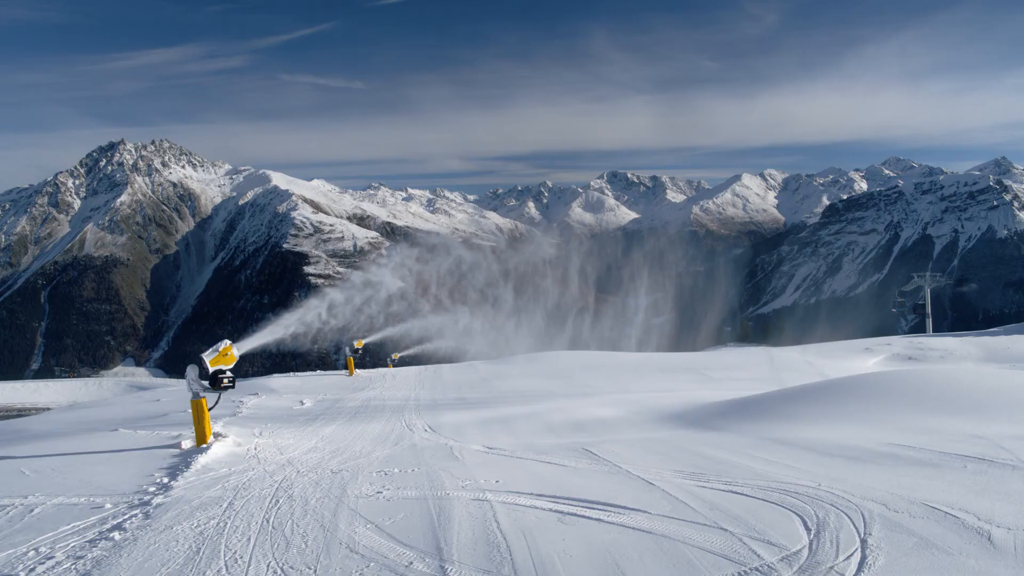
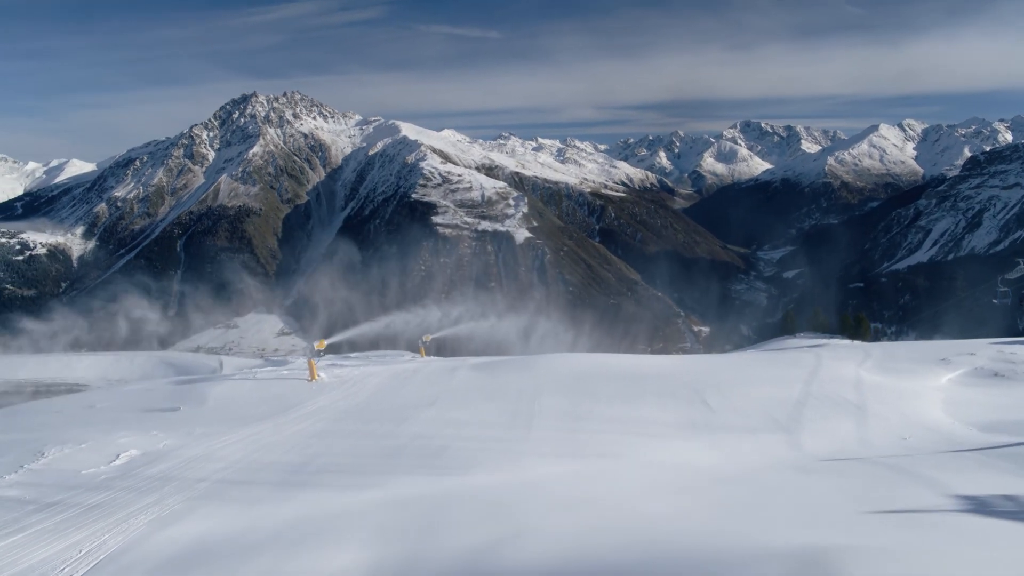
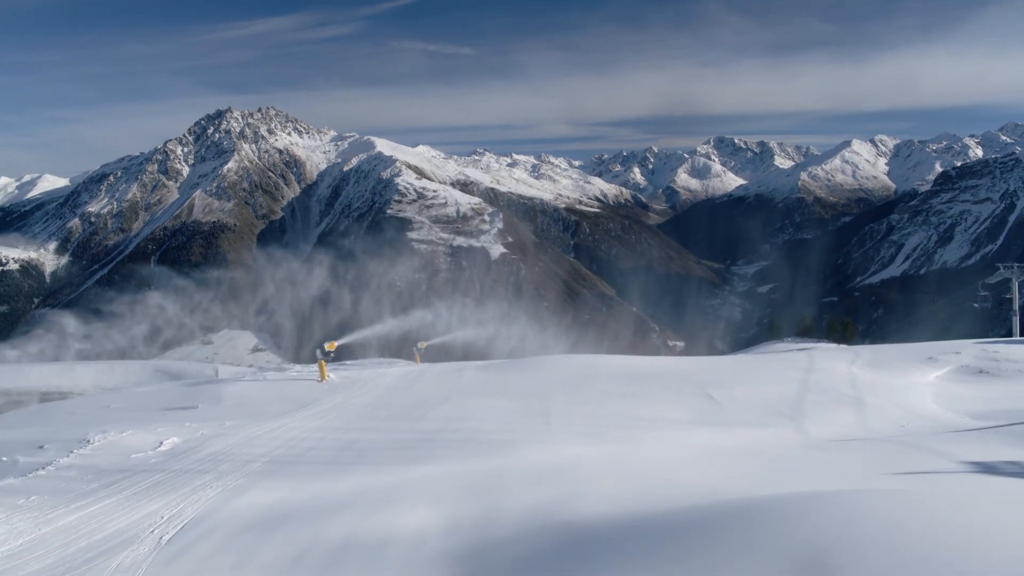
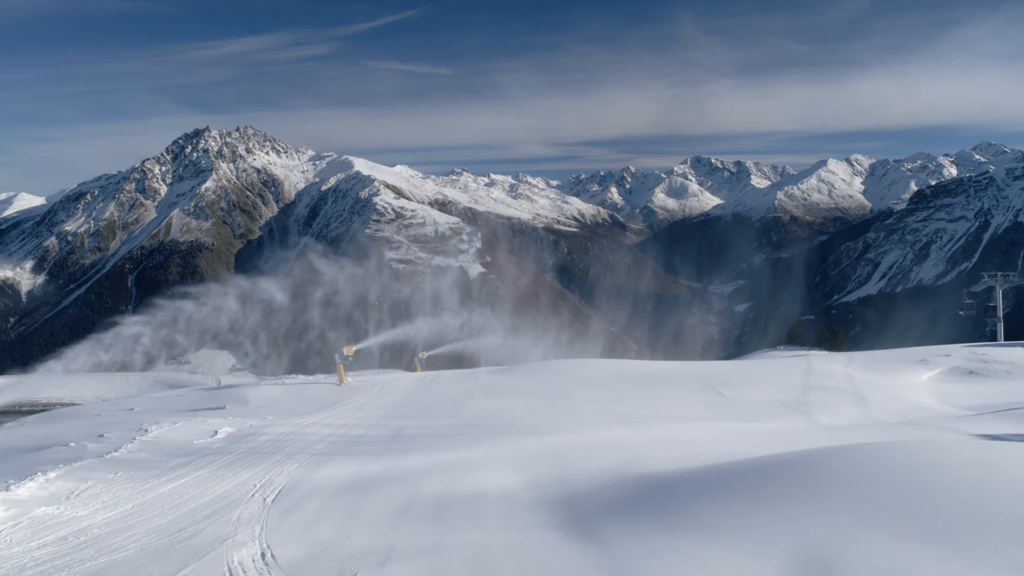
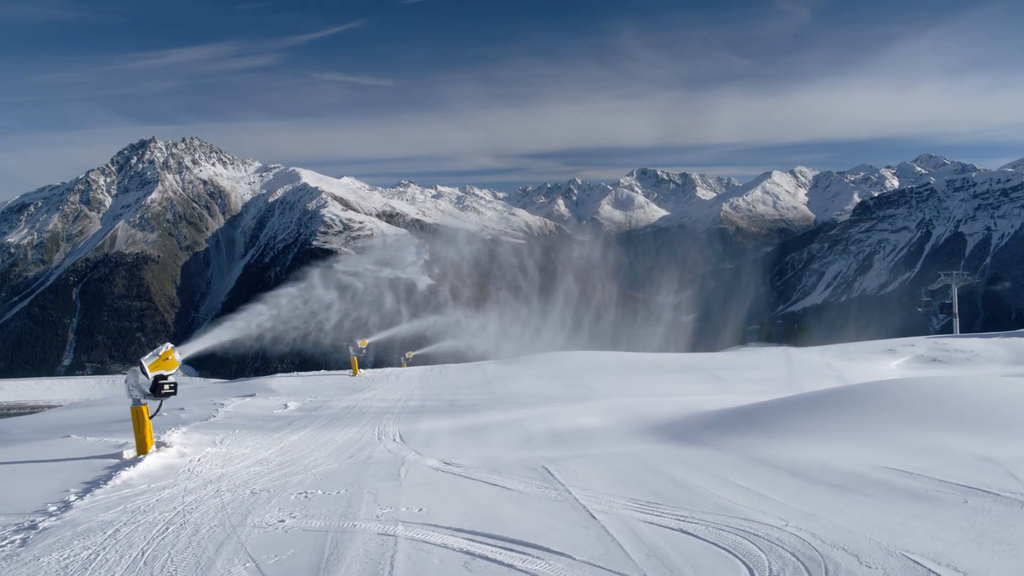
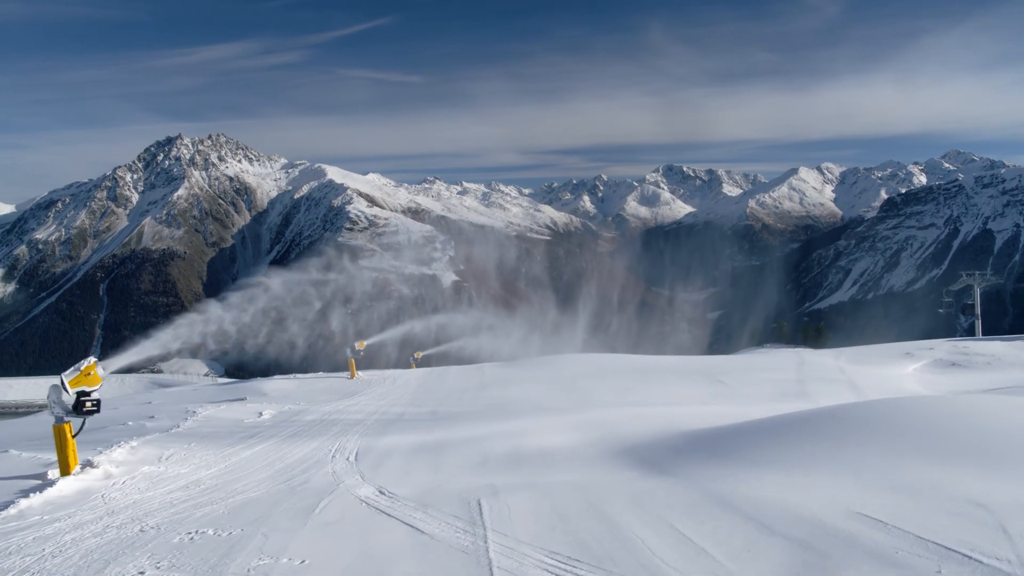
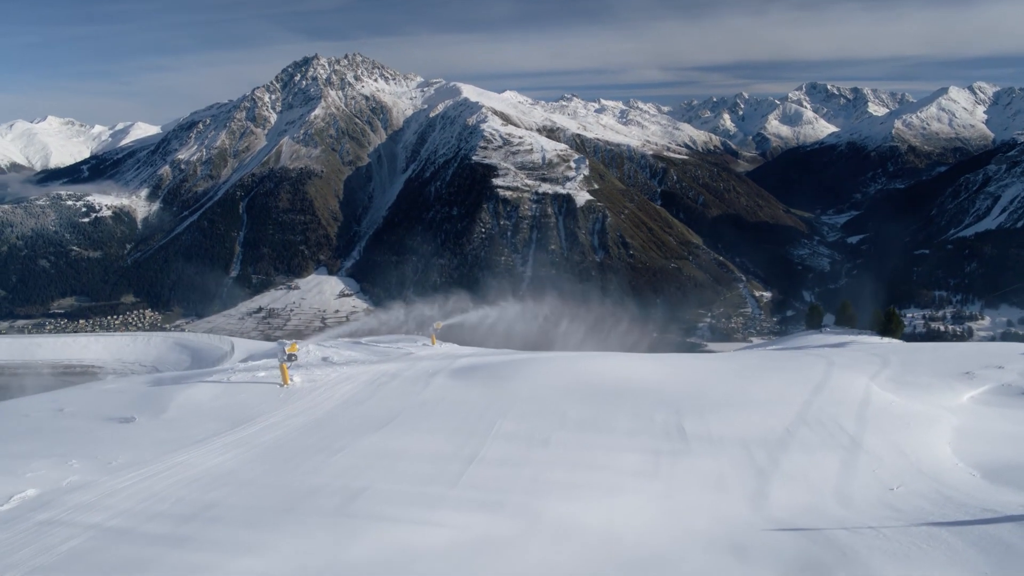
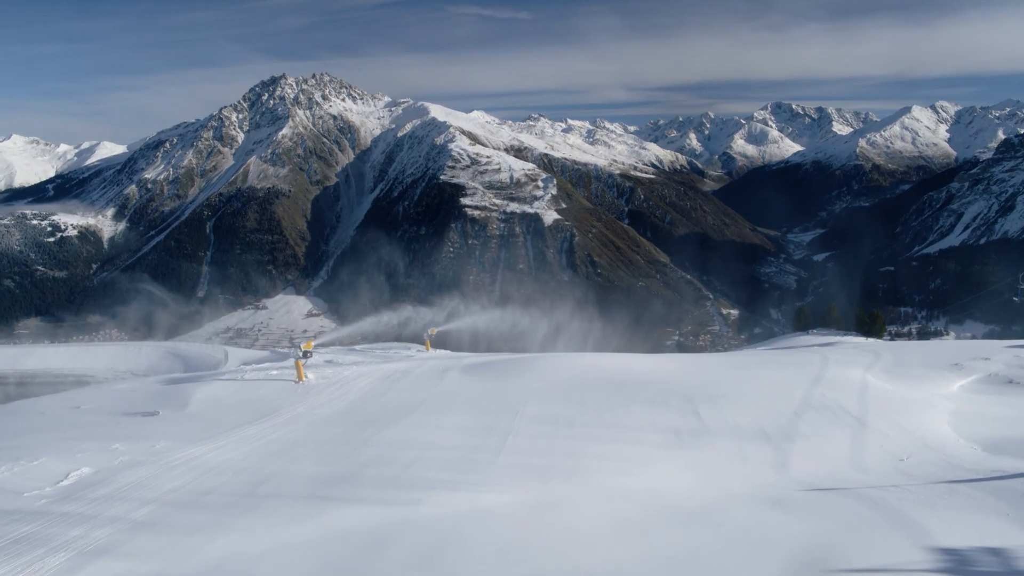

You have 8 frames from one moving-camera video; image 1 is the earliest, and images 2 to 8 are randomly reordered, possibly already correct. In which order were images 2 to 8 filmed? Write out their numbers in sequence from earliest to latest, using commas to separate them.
5, 6, 4, 3, 2, 8, 7
